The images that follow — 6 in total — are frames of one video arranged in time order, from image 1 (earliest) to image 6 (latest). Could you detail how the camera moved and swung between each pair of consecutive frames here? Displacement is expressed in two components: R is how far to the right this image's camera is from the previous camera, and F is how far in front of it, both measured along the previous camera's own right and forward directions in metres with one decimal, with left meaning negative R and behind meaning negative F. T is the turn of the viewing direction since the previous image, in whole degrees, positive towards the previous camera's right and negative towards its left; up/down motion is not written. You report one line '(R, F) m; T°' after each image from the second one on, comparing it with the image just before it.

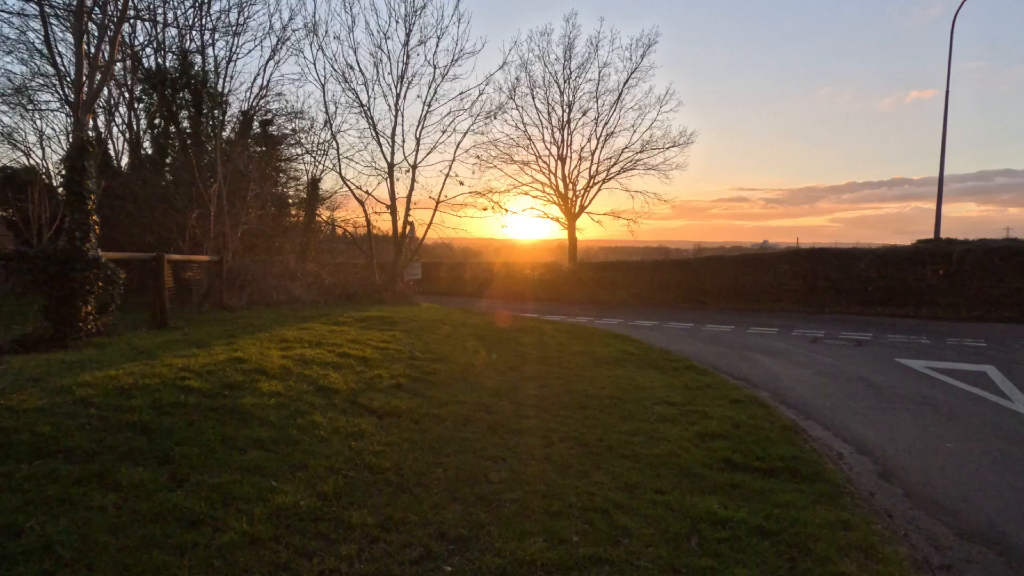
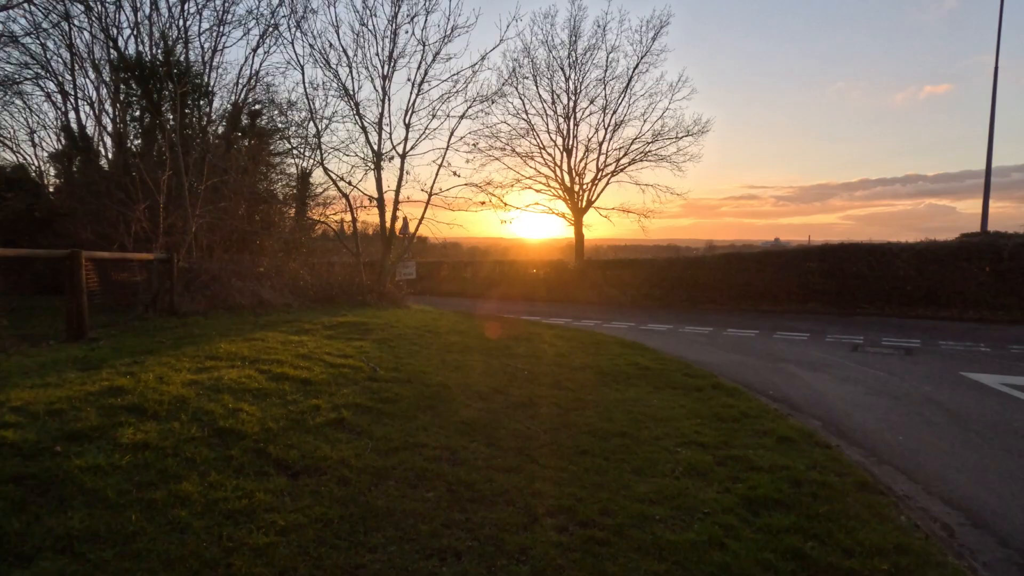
(+0.4, +2.2) m; -1°
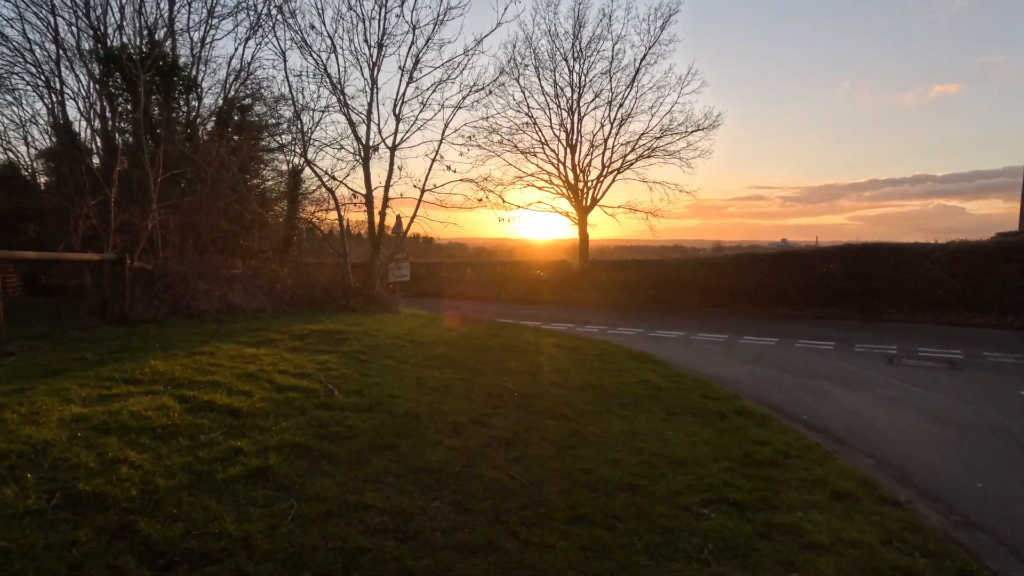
(+0.3, +1.6) m; -1°
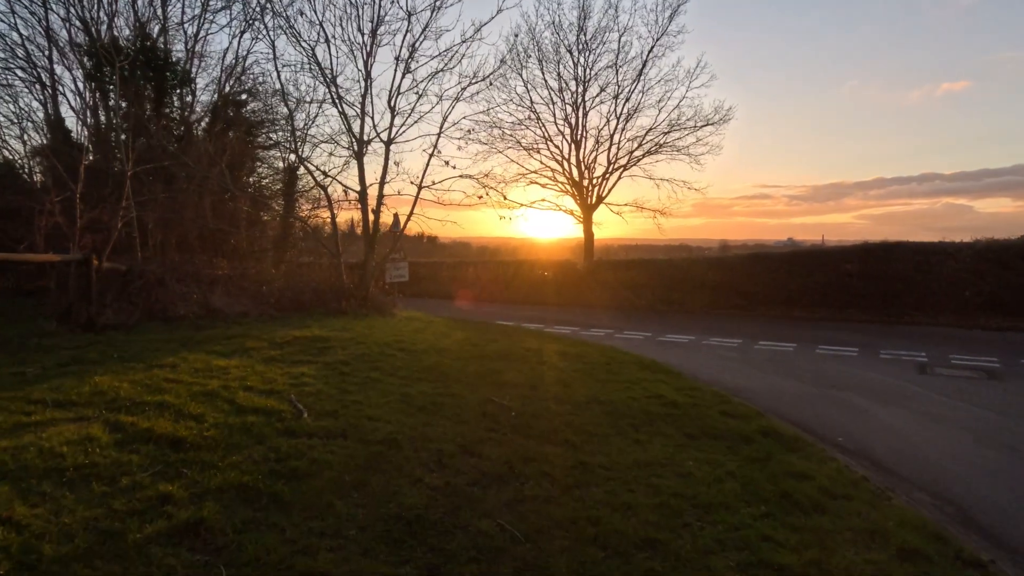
(+0.1, +1.0) m; 0°
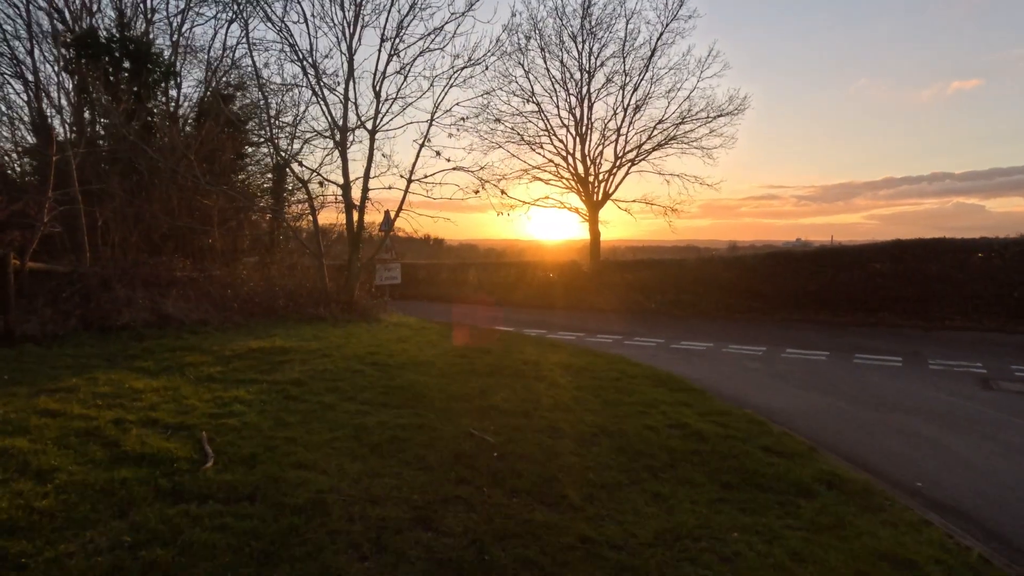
(+0.3, +1.8) m; -1°
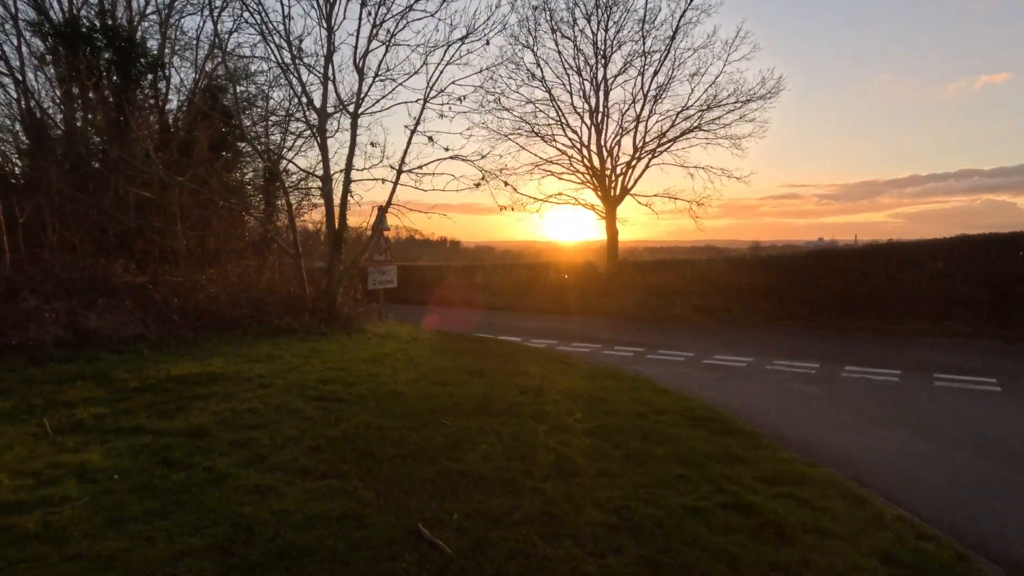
(+0.4, +2.5) m; -2°
